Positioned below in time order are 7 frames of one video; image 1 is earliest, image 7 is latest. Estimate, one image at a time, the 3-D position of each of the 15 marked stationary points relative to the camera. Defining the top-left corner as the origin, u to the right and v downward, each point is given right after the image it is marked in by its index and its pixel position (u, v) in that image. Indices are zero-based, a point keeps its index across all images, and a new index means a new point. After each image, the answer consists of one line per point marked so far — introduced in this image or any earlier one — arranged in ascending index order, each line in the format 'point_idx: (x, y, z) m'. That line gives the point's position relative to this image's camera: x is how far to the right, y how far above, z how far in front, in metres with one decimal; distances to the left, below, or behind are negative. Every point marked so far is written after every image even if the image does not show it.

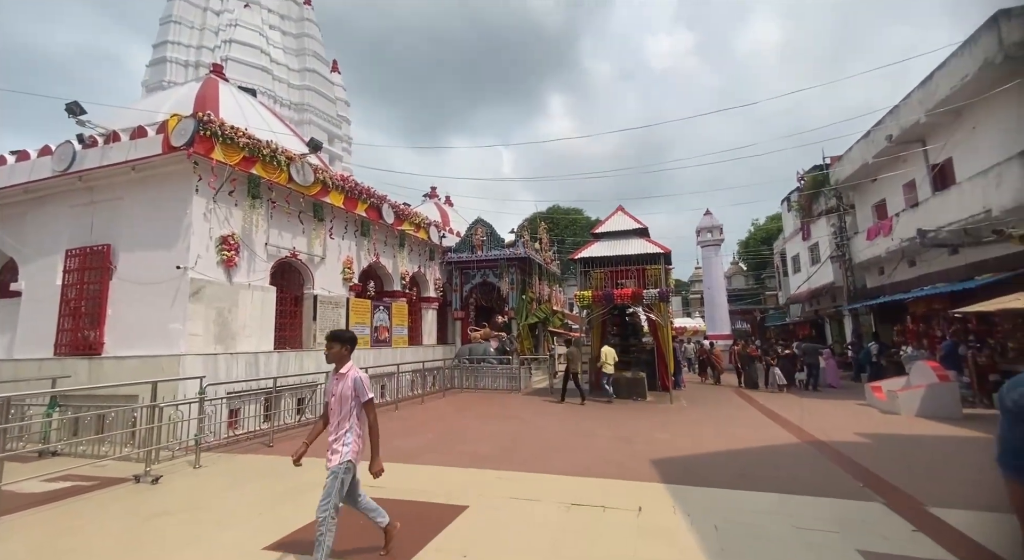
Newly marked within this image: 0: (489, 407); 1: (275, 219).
0: (-0.4, -2.7, +10.1) m
1: (-4.6, +1.2, +9.4) m
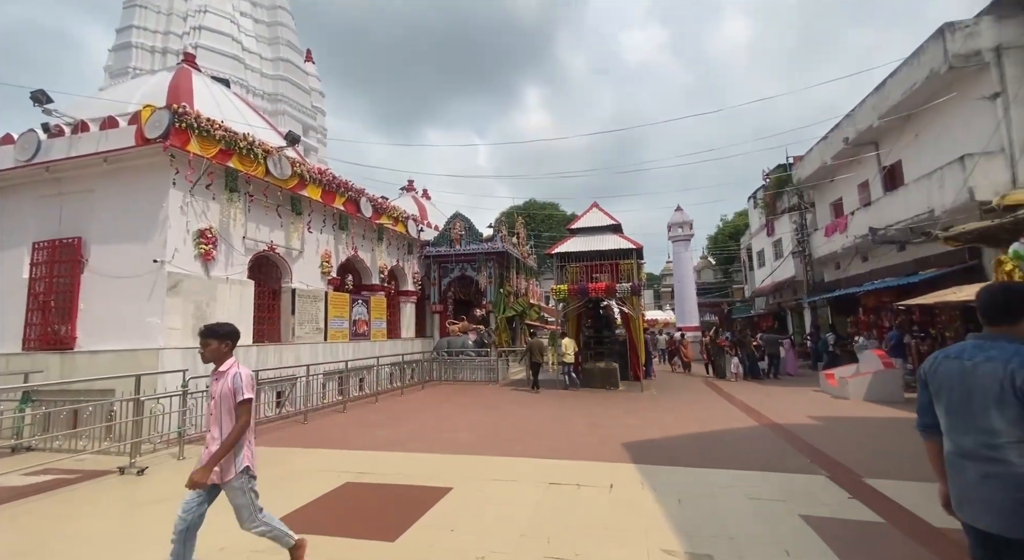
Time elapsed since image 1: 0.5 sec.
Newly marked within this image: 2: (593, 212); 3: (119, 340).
0: (-0.9, -2.5, +10.4) m
1: (-5.1, +1.3, +9.4) m
2: (+2.5, +2.0, +14.6) m
3: (-6.5, -1.0, +7.9) m
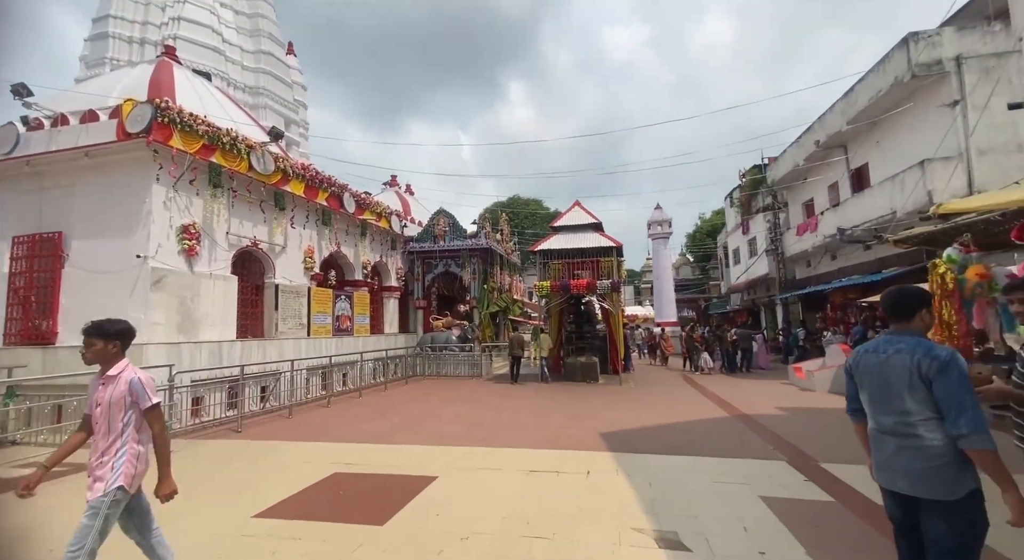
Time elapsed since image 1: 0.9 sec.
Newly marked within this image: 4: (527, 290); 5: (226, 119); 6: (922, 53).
0: (-1.3, -2.4, +10.6) m
1: (-5.4, +1.4, +9.4) m
2: (+1.9, +2.1, +14.8) m
3: (-6.8, -0.9, +7.9) m
4: (+0.7, -0.4, +19.8) m
5: (-6.1, +3.5, +10.4) m
6: (+8.6, +4.8, +10.1) m
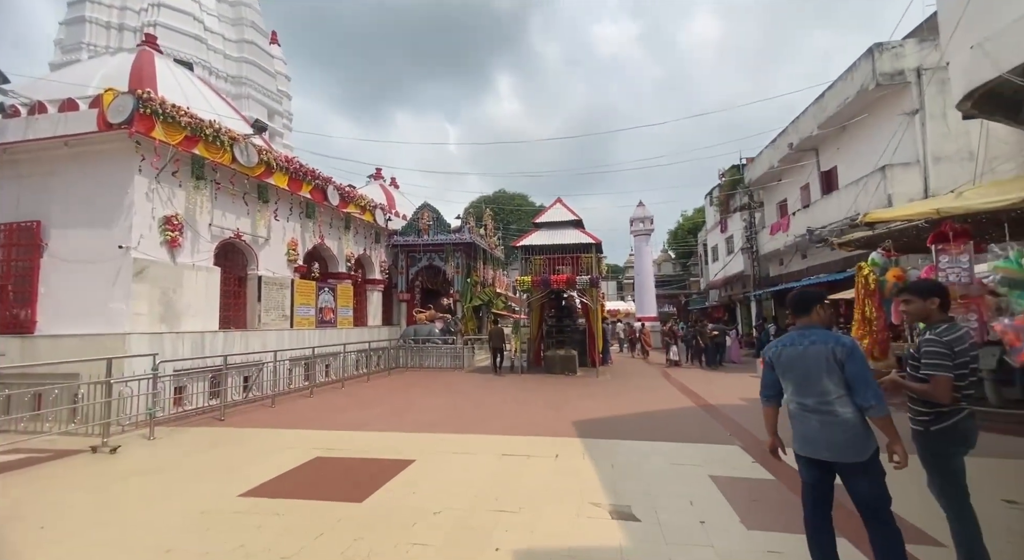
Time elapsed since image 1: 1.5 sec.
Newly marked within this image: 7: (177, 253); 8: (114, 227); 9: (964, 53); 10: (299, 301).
0: (-1.8, -2.3, +10.8) m
1: (-5.8, +1.6, +9.5) m
2: (+1.4, +2.3, +15.1) m
3: (-7.1, -0.7, +8.0) m
4: (-0.1, -0.2, +20.1) m
5: (-6.5, +3.6, +10.4) m
6: (+8.2, +4.8, +10.6) m
7: (-6.0, +0.5, +8.6) m
8: (-6.5, +0.9, +7.9) m
9: (+4.2, +2.1, +4.5) m
10: (-4.9, -0.5, +11.2) m
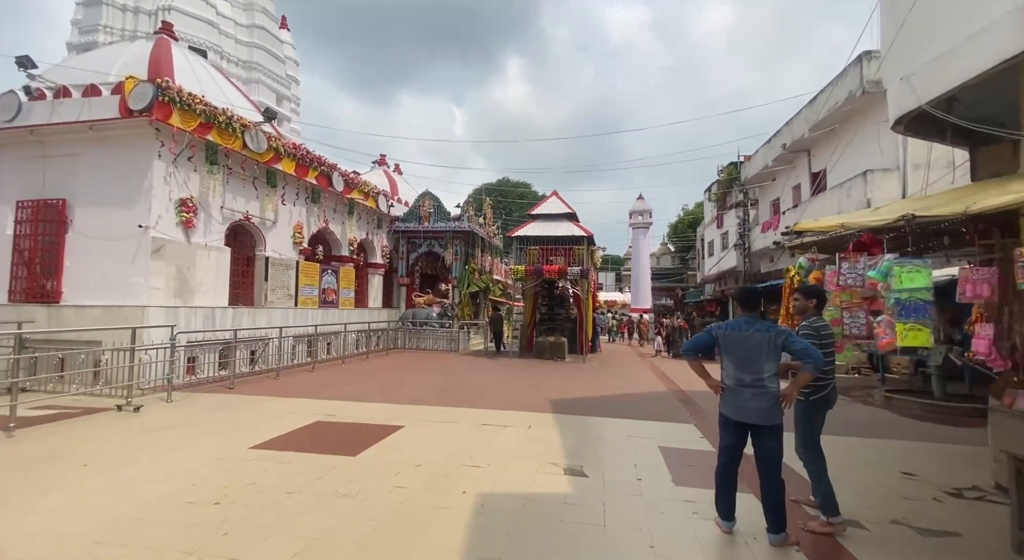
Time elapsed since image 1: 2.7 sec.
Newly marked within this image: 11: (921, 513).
0: (-2.0, -2.0, +11.5) m
1: (-5.9, +2.0, +10.1) m
2: (+1.3, +2.6, +15.7) m
3: (-7.3, -0.3, +8.6) m
4: (-0.2, +0.4, +20.7) m
5: (-6.6, +4.1, +10.9) m
6: (+8.2, +4.8, +11.0) m
7: (-6.1, +0.9, +9.2) m
8: (-6.7, +1.3, +8.5) m
9: (+4.0, +2.1, +5.1) m
10: (-5.1, 0.0, +11.8) m
11: (+3.1, -1.8, +3.7) m
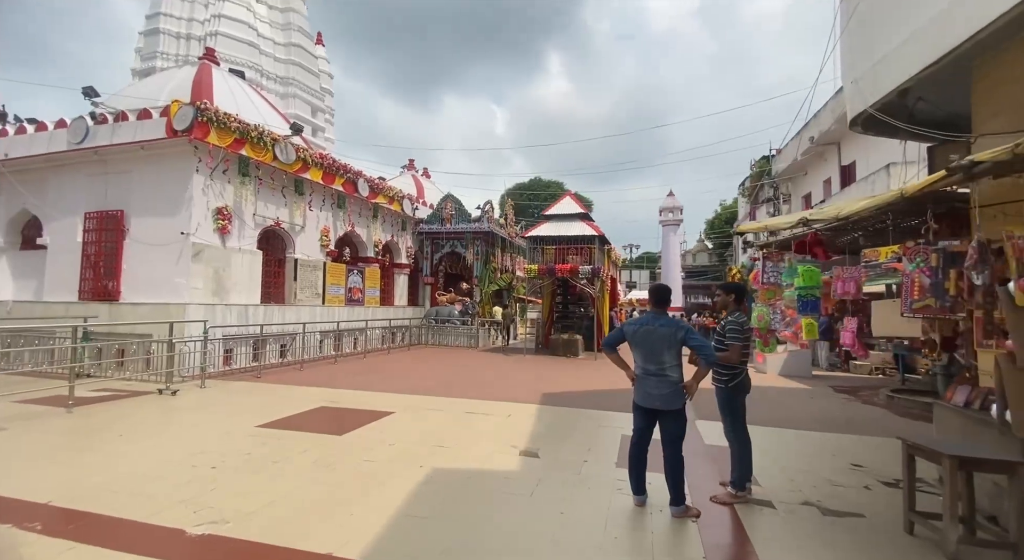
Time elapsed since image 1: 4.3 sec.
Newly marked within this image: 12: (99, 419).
0: (-1.7, -1.9, +12.1) m
1: (-5.7, +2.0, +11.1) m
2: (+2.0, +2.7, +16.0) m
3: (-7.3, -0.3, +9.8) m
4: (+1.0, +0.4, +21.1) m
5: (-6.3, +4.1, +12.0) m
6: (+8.4, +4.8, +10.7) m
7: (-6.1, +0.9, +10.3) m
8: (-6.7, +1.3, +9.6) m
9: (+3.7, +2.1, +5.2) m
10: (-4.8, 0.0, +12.7) m
11: (+2.7, -1.8, +3.9) m
12: (-5.1, -1.7, +5.9) m
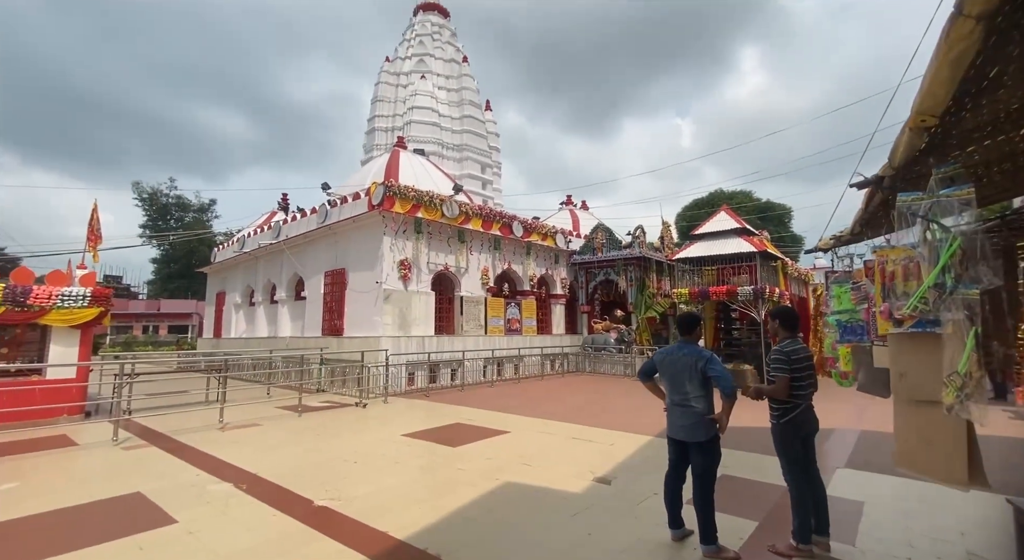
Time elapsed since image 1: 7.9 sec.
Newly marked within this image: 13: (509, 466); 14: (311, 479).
0: (+2.2, -2.7, +12.4) m
1: (-2.1, +1.0, +13.3) m
2: (+6.9, +2.0, +14.7) m
3: (-3.9, -1.3, +12.6) m
4: (+8.1, -0.6, +19.7) m
5: (-2.3, +3.1, +14.5) m
6: (+10.6, +4.8, +7.5) m
7: (-2.6, -0.1, +12.6) m
8: (-3.5, +0.3, +12.3) m
9: (+4.2, +2.0, +4.1) m
10: (-0.5, -1.0, +14.3) m
11: (+2.9, -1.9, +3.2) m
12: (-3.4, -2.4, +8.0) m
13: (0.0, -2.1, +5.3) m
14: (-2.1, -2.1, +5.1) m
